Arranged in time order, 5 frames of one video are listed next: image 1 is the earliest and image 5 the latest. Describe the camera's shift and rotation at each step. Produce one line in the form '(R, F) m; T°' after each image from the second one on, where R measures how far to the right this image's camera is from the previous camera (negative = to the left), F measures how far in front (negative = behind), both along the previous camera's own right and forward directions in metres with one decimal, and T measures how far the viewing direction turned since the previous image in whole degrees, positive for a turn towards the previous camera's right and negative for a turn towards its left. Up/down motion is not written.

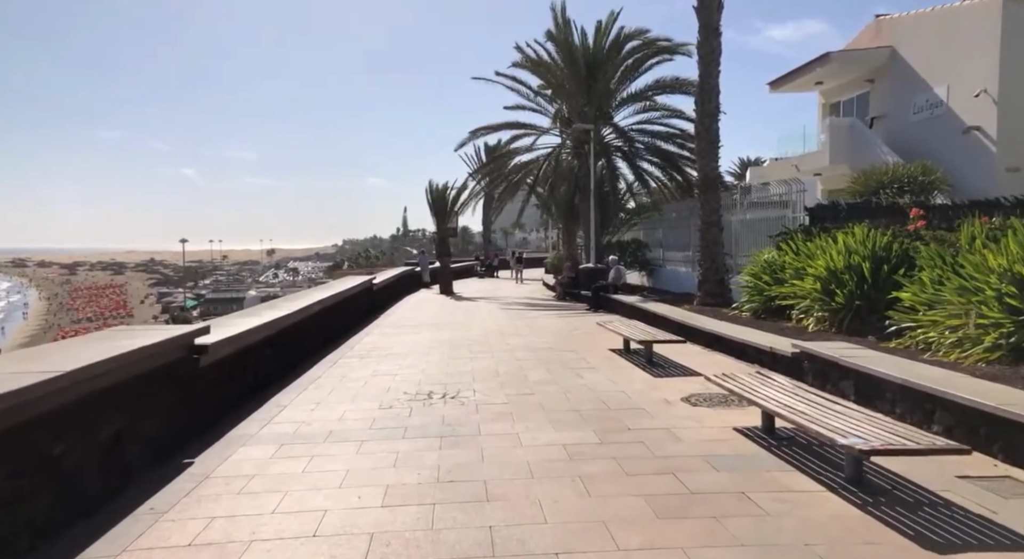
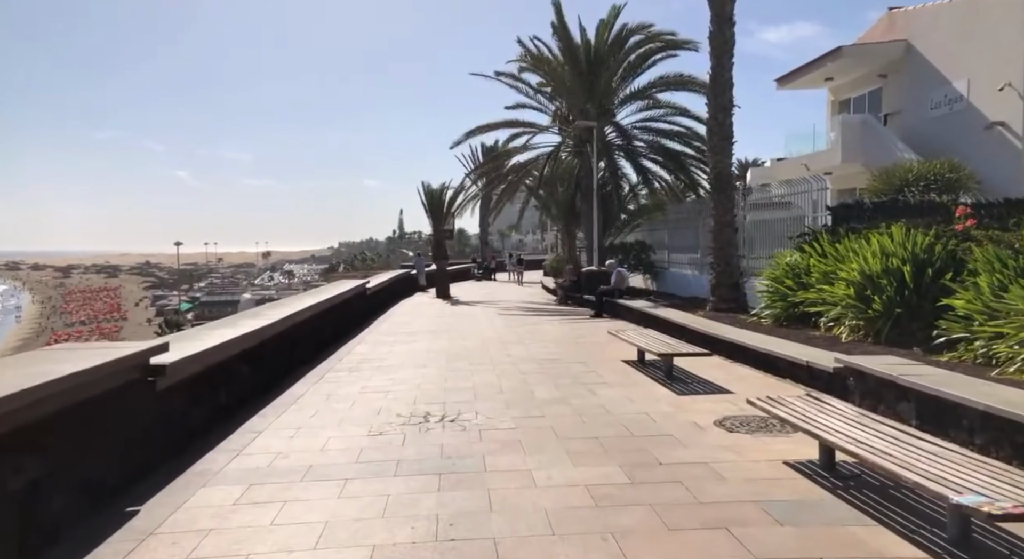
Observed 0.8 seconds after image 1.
(-0.1, +0.8) m; 0°
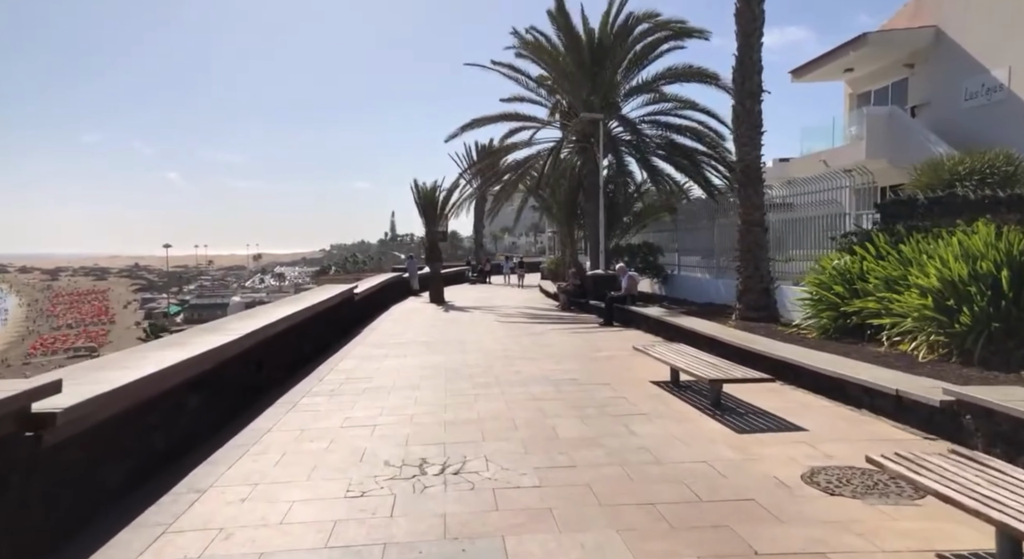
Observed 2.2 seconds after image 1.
(-0.2, +1.4) m; +1°
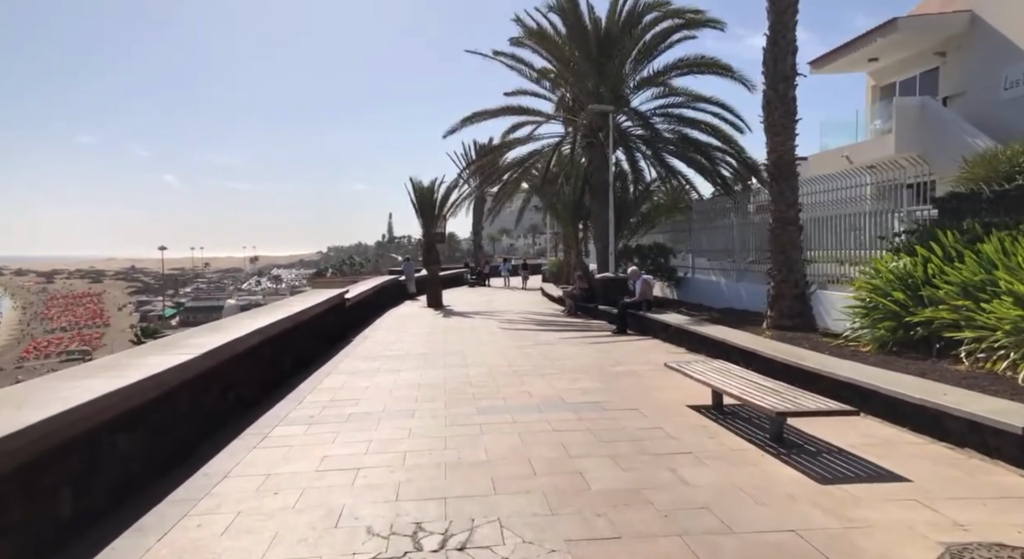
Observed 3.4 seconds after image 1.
(-0.2, +1.2) m; 0°
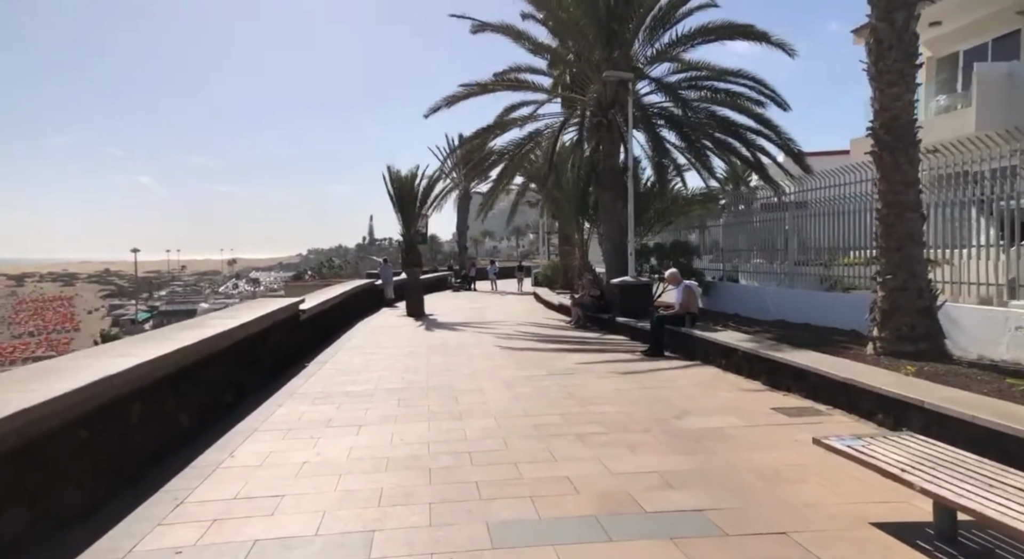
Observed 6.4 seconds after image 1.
(-0.4, +3.2) m; +2°
